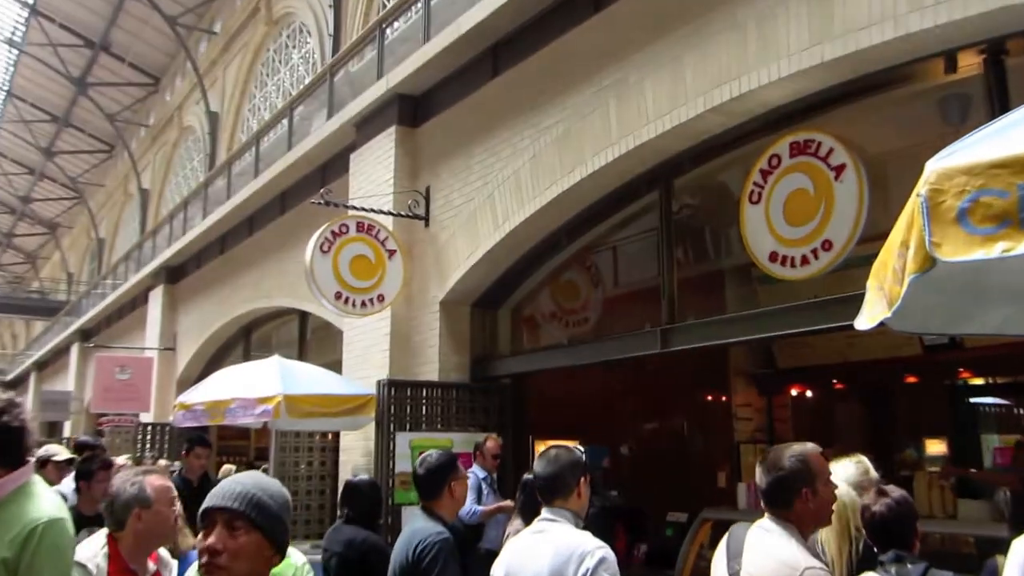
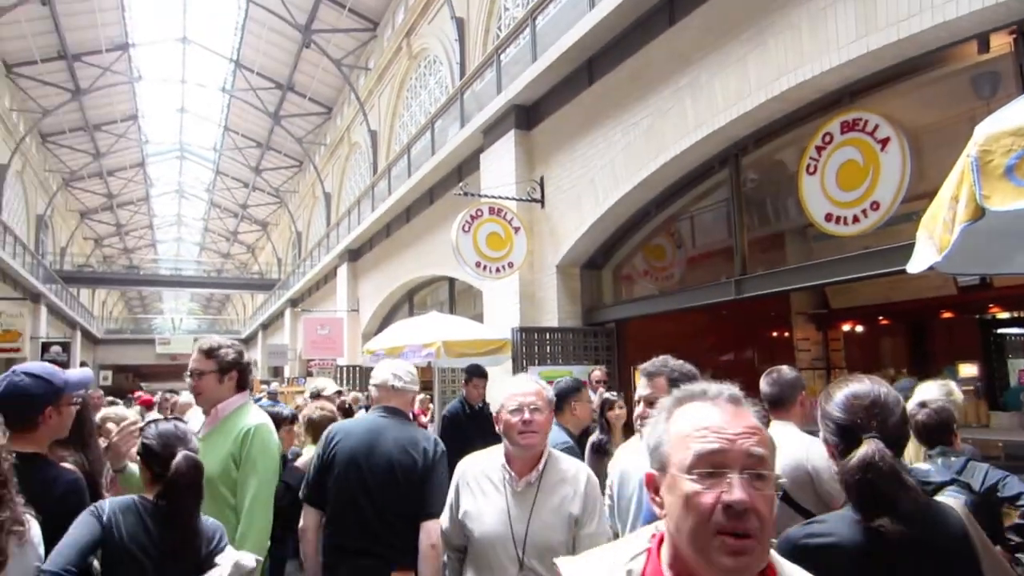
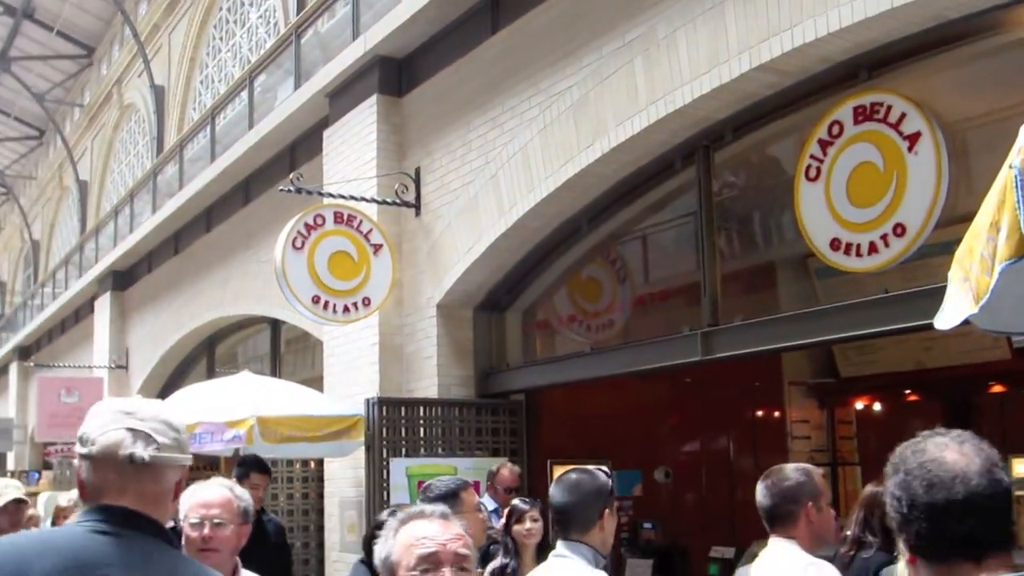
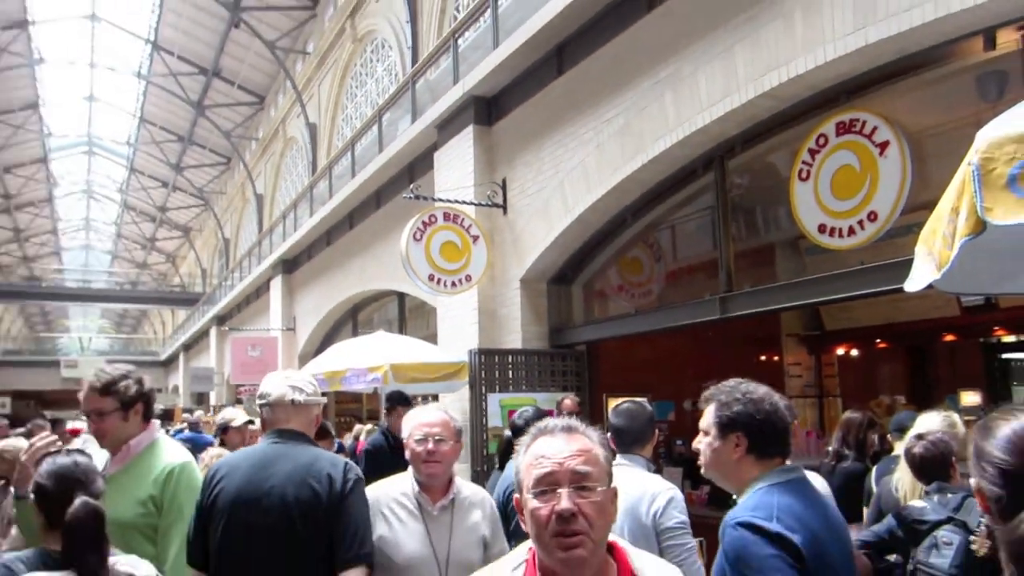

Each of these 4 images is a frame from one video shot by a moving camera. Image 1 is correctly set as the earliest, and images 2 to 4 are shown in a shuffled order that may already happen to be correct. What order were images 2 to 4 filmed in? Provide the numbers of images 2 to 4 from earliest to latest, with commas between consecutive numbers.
3, 4, 2
